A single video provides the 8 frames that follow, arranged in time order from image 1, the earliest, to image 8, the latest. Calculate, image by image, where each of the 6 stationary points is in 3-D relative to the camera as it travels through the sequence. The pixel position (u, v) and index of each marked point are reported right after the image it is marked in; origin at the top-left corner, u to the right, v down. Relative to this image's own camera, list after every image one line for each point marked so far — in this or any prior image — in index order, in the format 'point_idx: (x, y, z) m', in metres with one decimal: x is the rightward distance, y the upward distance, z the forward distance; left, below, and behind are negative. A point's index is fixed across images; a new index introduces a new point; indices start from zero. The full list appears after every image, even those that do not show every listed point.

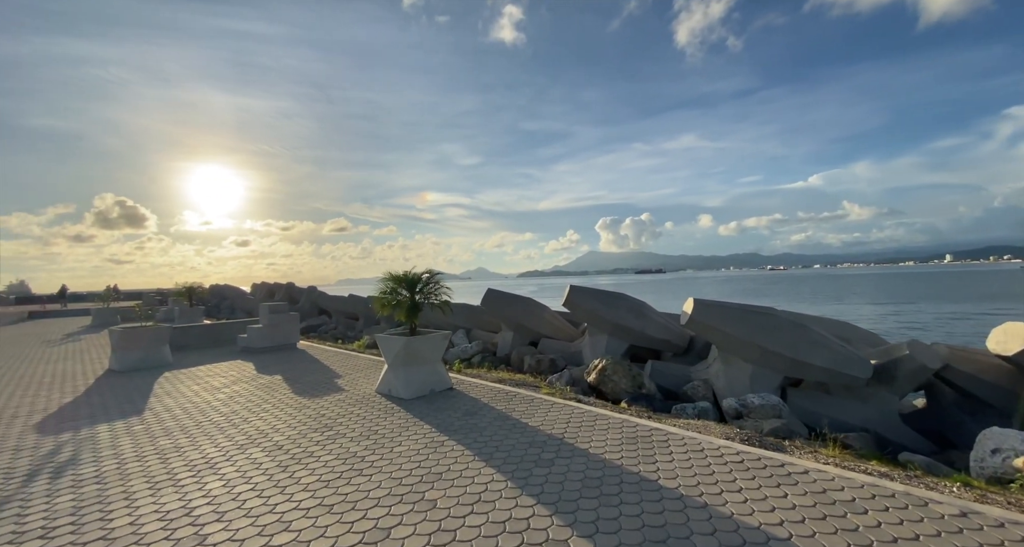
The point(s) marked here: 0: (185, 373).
0: (-5.5, -1.7, +7.9) m
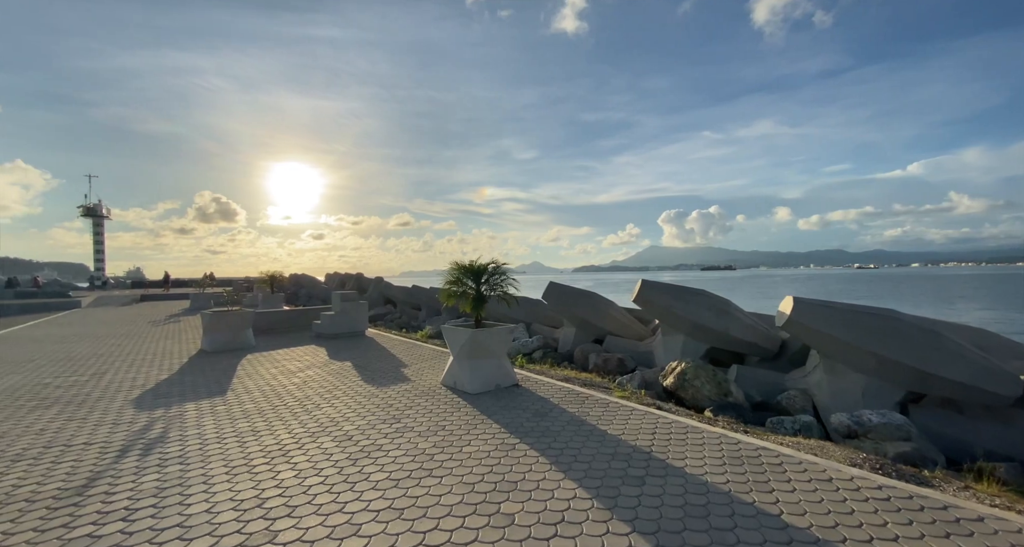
0: (-4.4, -1.5, +8.4) m
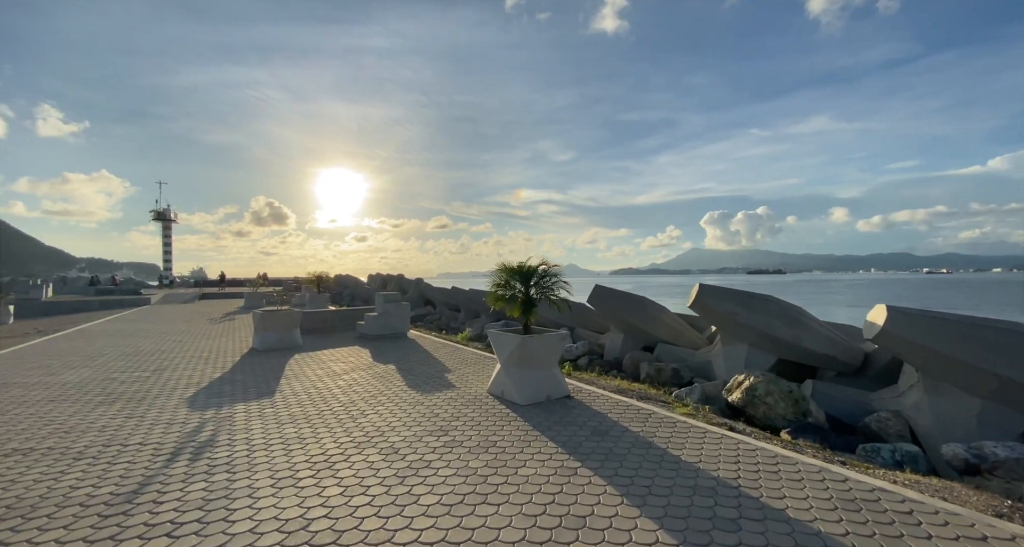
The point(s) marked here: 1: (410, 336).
0: (-3.6, -1.5, +8.5) m
1: (-2.3, -1.5, +10.8) m
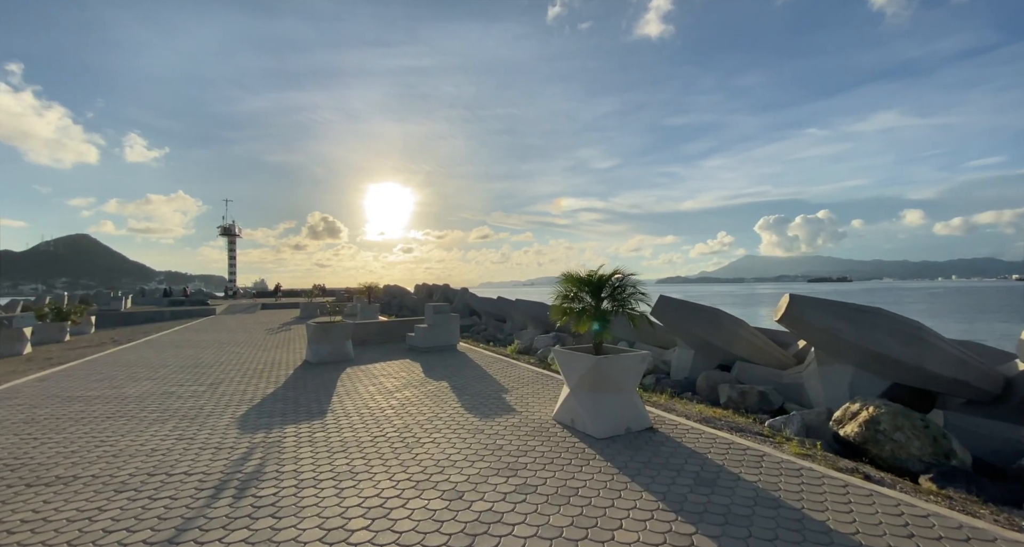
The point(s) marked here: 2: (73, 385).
0: (-2.6, -1.7, +8.3) m
1: (-1.1, -1.7, +10.5) m
2: (-8.1, -2.1, +8.8) m
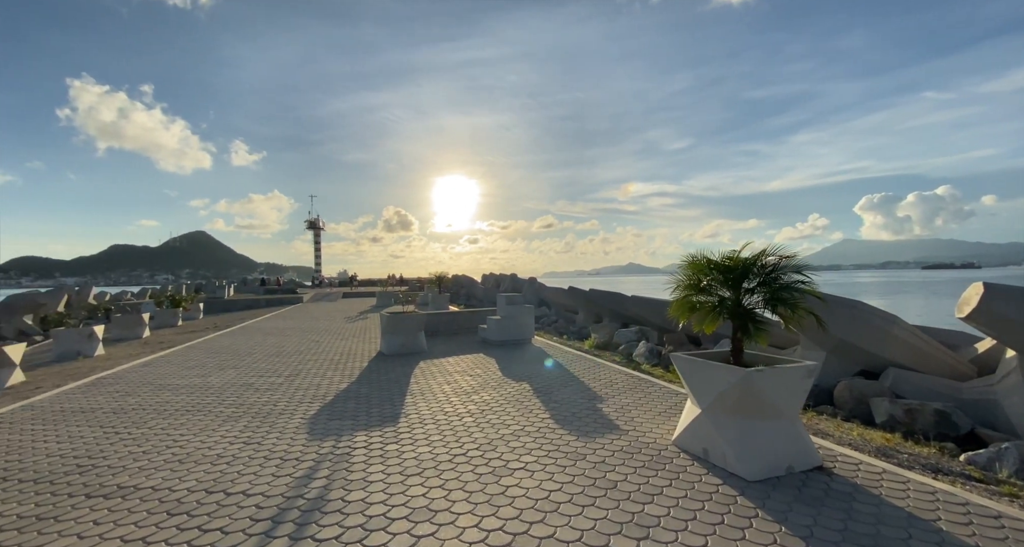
0: (-1.3, -1.5, +7.9) m
1: (+0.5, -1.5, +9.8) m
2: (-6.6, -1.9, +9.1) m
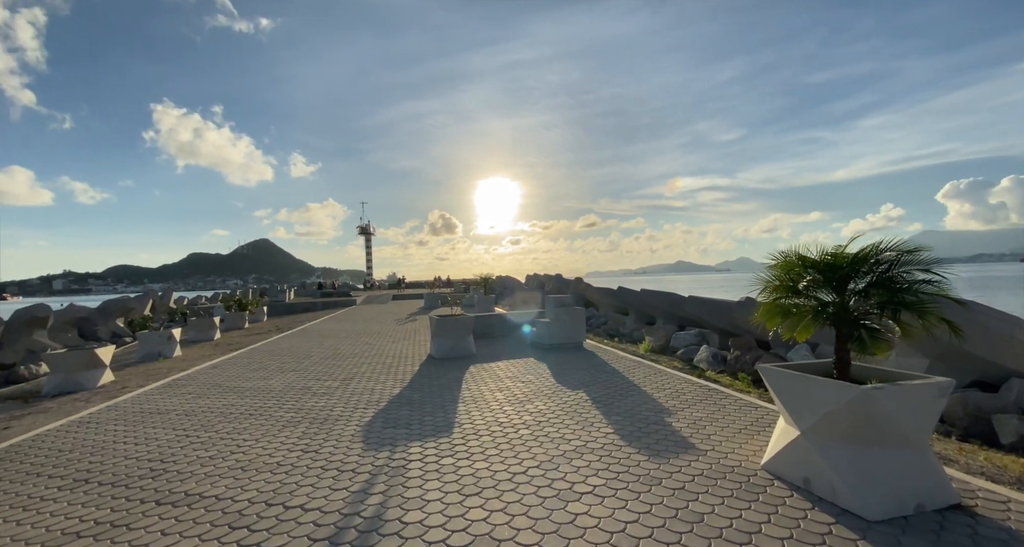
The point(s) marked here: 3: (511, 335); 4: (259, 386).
0: (-0.4, -1.6, +7.7) m
1: (+1.5, -1.5, +9.5) m
2: (-5.7, -2.0, +9.4) m
3: (0.0, -1.6, +12.0) m
4: (-4.4, -2.0, +8.0) m
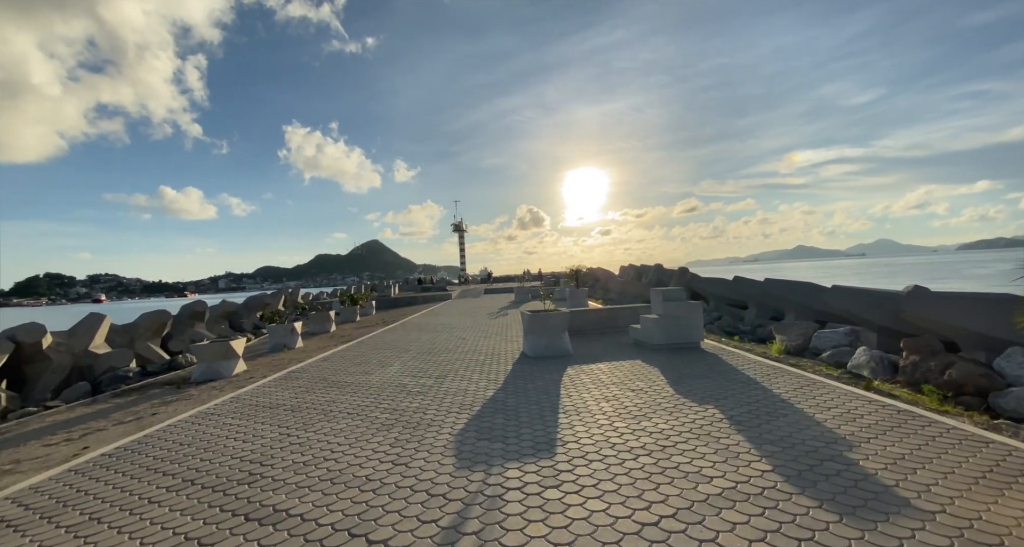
0: (+1.1, -1.4, +6.9) m
1: (+3.4, -1.3, +8.2) m
2: (-3.7, -2.0, +9.6) m
3: (+2.3, -1.4, +11.0) m
4: (-2.7, -1.9, +8.0) m
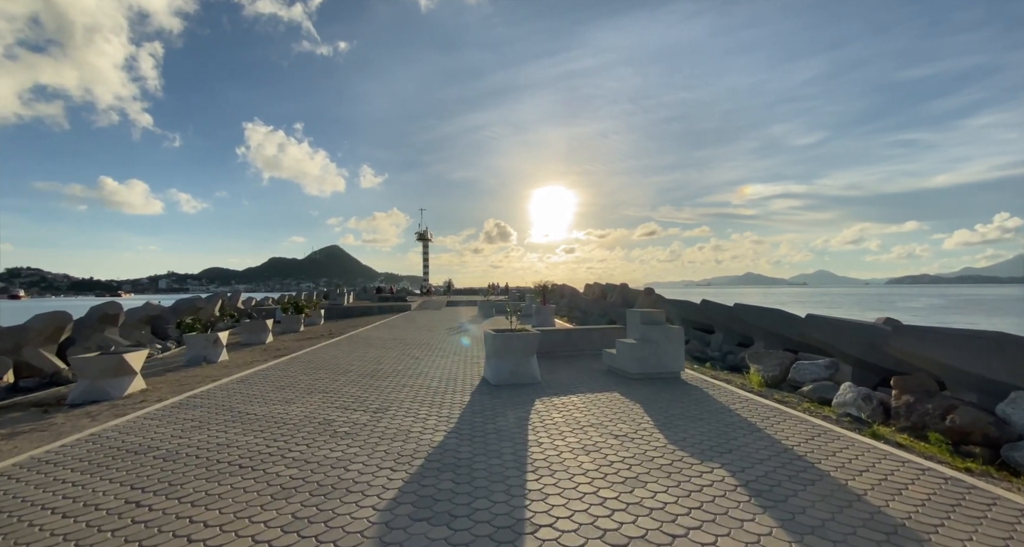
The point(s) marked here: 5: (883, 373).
0: (+0.6, -1.7, +6.1) m
1: (+2.7, -1.7, +7.6) m
2: (-4.4, -2.1, +8.4) m
3: (+1.5, -1.8, +10.3) m
4: (-3.3, -2.0, +6.9) m
5: (+6.9, -1.9, +8.8) m
